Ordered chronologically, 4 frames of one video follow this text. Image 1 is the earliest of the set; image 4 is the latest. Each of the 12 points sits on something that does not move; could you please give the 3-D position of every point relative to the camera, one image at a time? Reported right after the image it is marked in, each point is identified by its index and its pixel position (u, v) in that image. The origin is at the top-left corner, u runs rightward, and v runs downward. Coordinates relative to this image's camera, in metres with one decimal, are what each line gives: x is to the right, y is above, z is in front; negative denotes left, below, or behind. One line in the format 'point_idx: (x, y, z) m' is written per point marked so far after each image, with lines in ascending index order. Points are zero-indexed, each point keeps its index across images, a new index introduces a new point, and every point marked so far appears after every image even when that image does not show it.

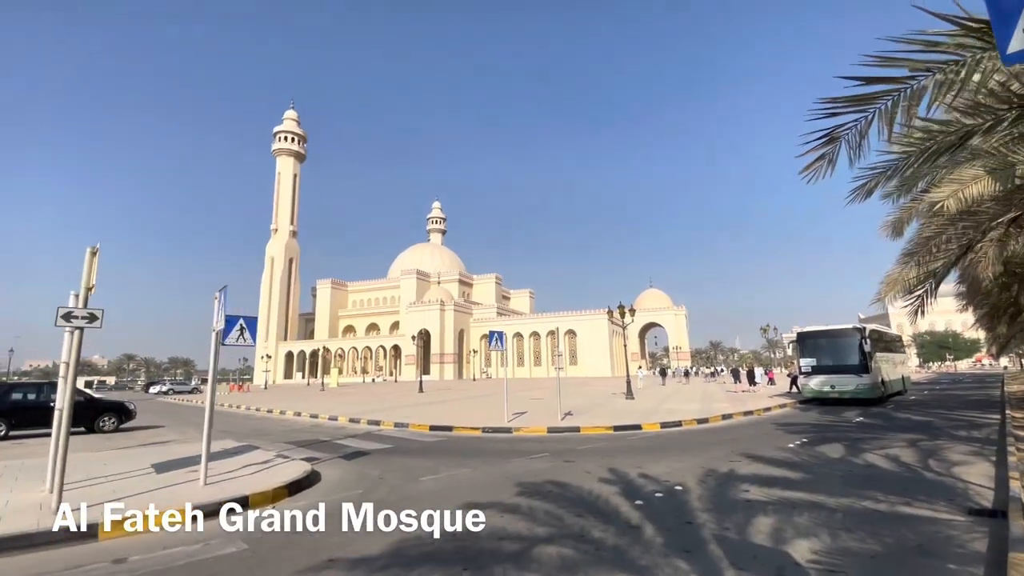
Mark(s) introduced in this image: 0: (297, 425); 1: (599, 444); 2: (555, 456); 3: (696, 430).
0: (-6.8, -4.4, +16.5) m
1: (+1.8, -3.2, +10.4) m
2: (+0.7, -3.0, +9.0) m
3: (+4.6, -3.6, +12.9) m
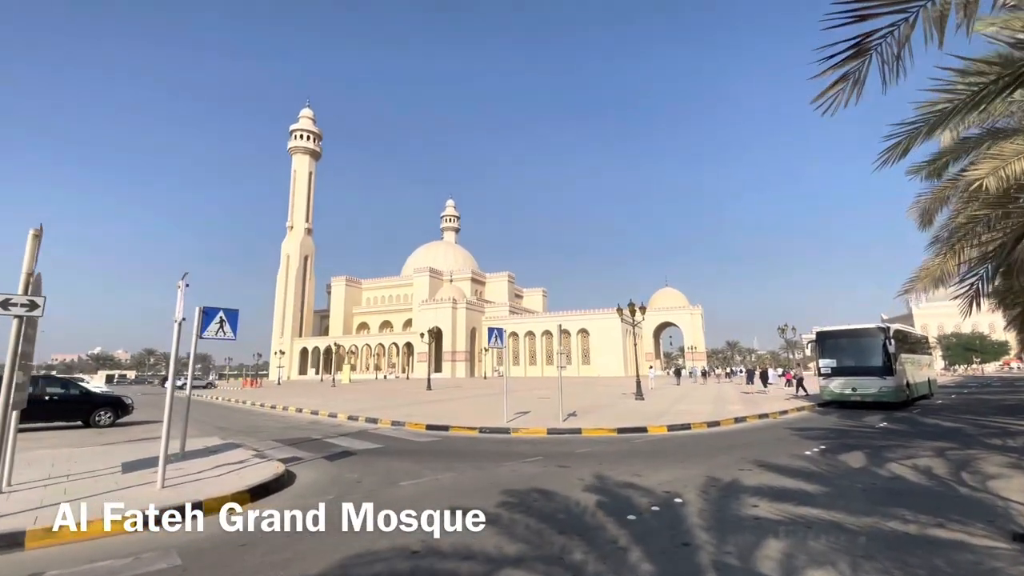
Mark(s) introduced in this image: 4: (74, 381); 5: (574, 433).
0: (-6.8, -4.2, +16.1) m
1: (+1.7, -3.0, +9.8) m
2: (+0.5, -2.8, +8.4) m
3: (+4.6, -3.5, +12.2) m
4: (-13.6, -2.9, +16.0) m
5: (+1.4, -3.3, +11.6) m
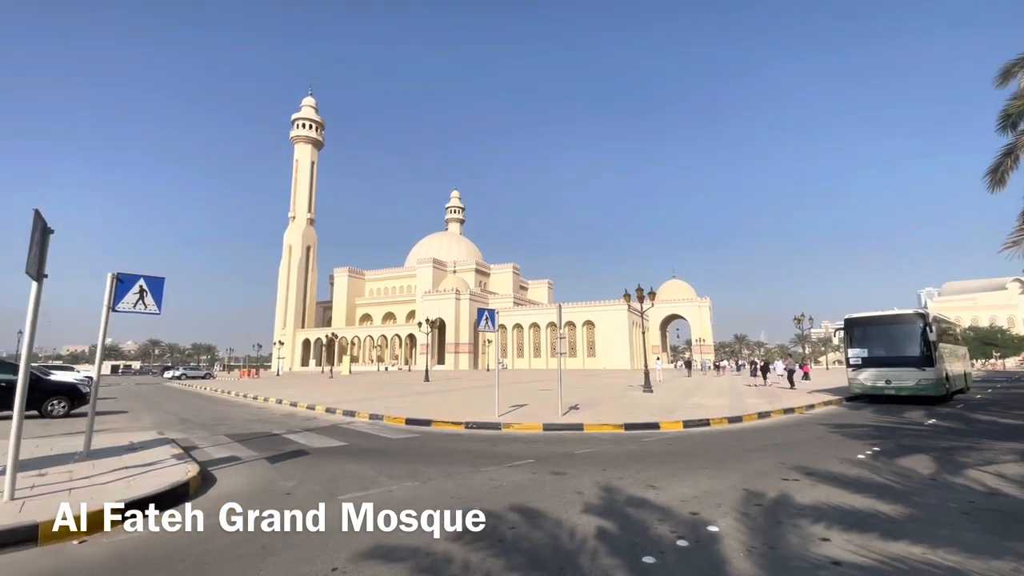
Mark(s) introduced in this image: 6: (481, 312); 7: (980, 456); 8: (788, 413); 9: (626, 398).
0: (-6.9, -3.6, +14.6) m
1: (+1.4, -2.5, +8.1) m
2: (+0.3, -2.3, +6.8) m
3: (+4.4, -2.9, +10.5) m
4: (-13.7, -2.2, +14.5) m
5: (+1.2, -2.7, +10.0) m
6: (-0.9, -0.6, +13.0) m
7: (+6.9, -2.5, +7.6) m
8: (+7.3, -3.3, +13.5) m
9: (+4.1, -4.0, +18.4) m
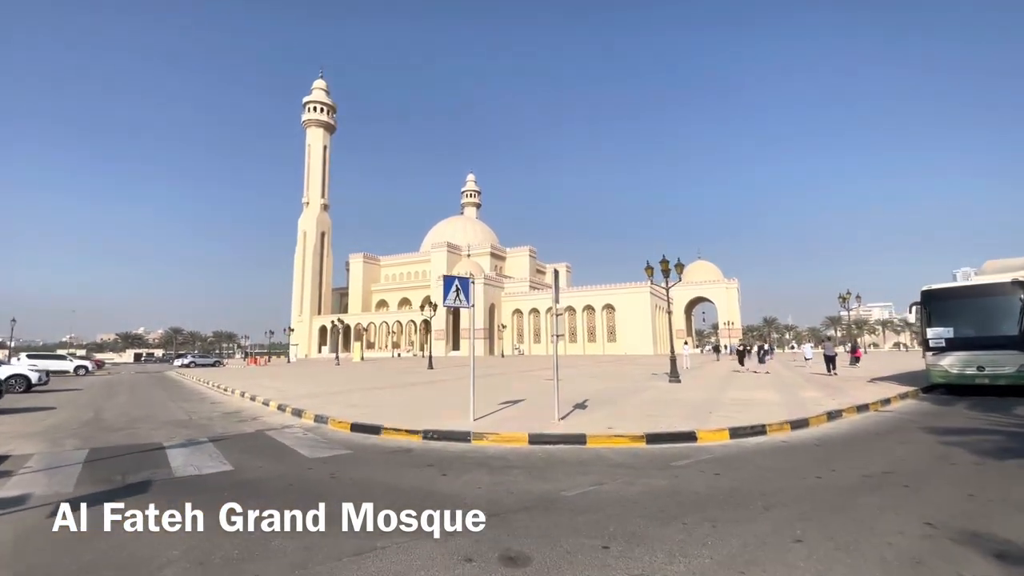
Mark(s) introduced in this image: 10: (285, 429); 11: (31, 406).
0: (-7.1, -2.9, +11.9) m
1: (+1.0, -1.9, +5.1) m
2: (-0.2, -1.8, +3.8) m
3: (+4.0, -2.2, +7.4) m
4: (-13.9, -1.6, +12.1) m
5: (+0.8, -2.1, +7.0) m
6: (-1.1, +0.1, +10.0) m
7: (+6.4, -1.8, +4.4) m
8: (+7.1, -2.5, +10.3) m
9: (+4.1, -3.0, +15.3) m
10: (-4.0, -2.5, +9.0) m
11: (-13.4, -3.3, +14.2) m
